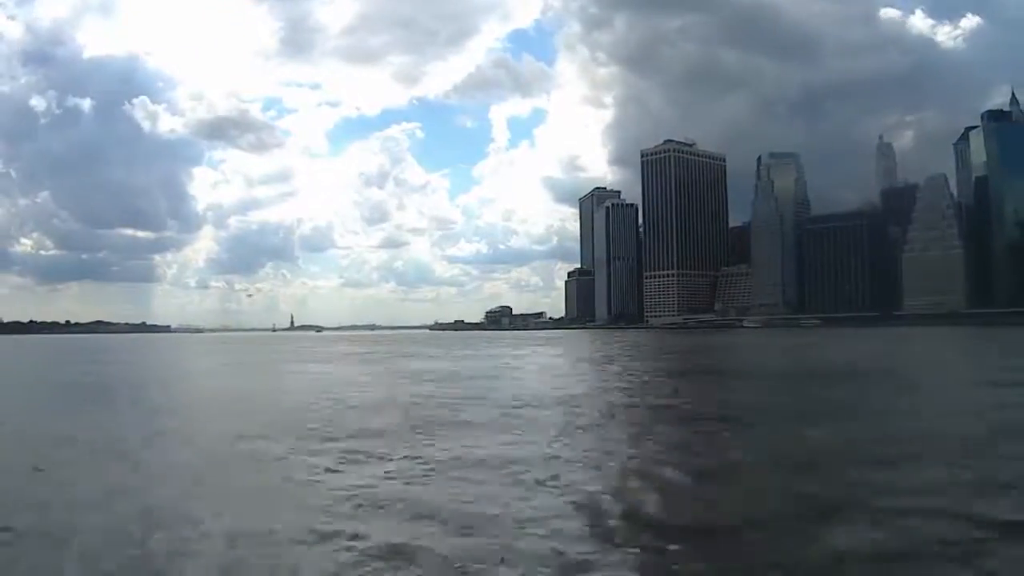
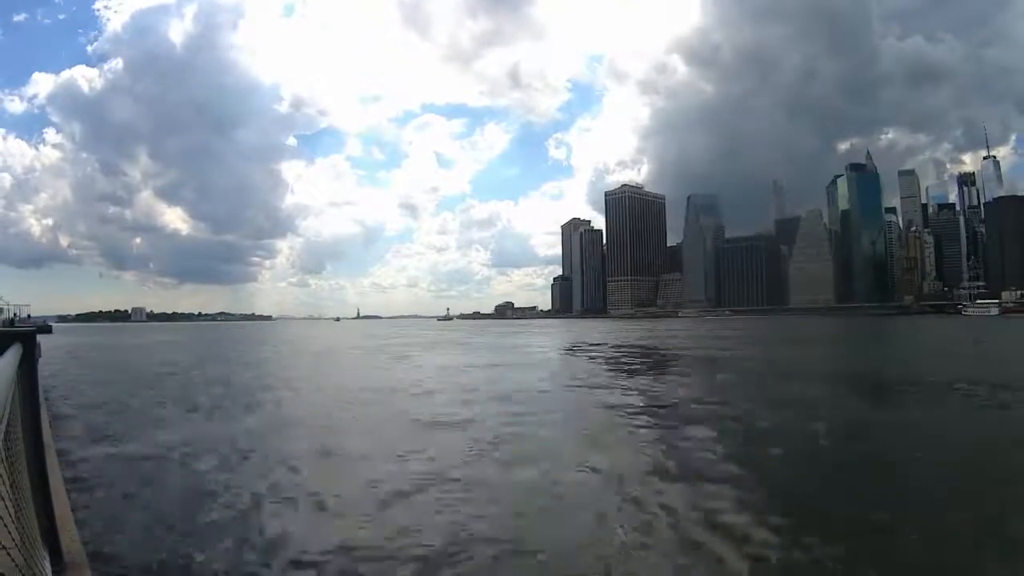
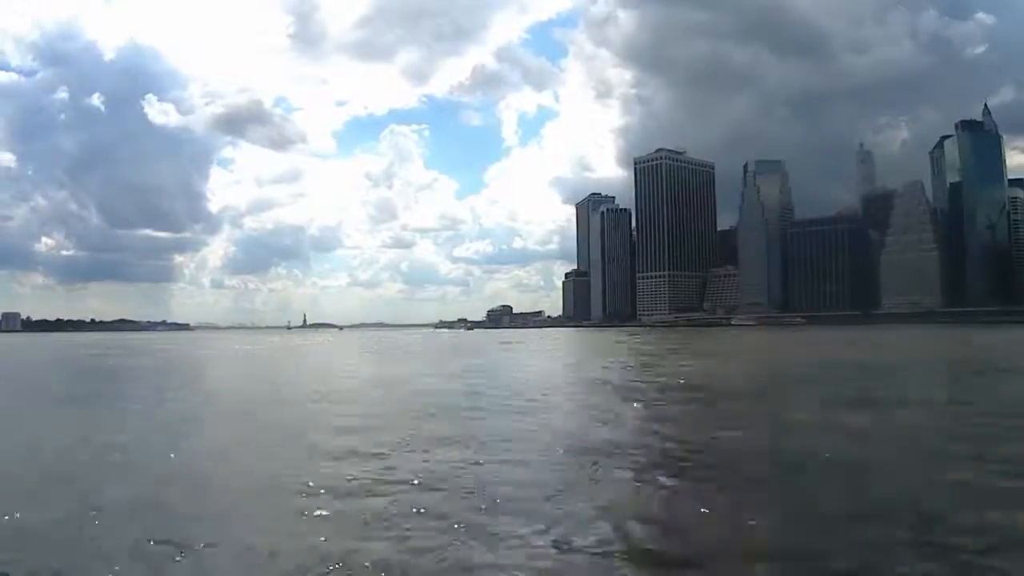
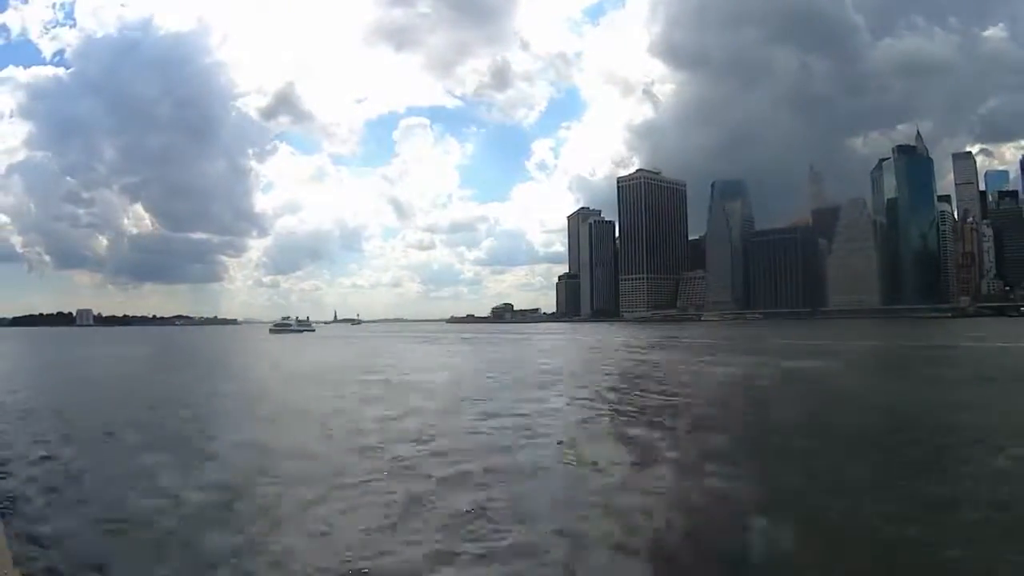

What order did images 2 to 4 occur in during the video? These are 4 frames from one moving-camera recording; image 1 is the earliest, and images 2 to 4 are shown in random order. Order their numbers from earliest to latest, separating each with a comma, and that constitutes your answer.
3, 4, 2
